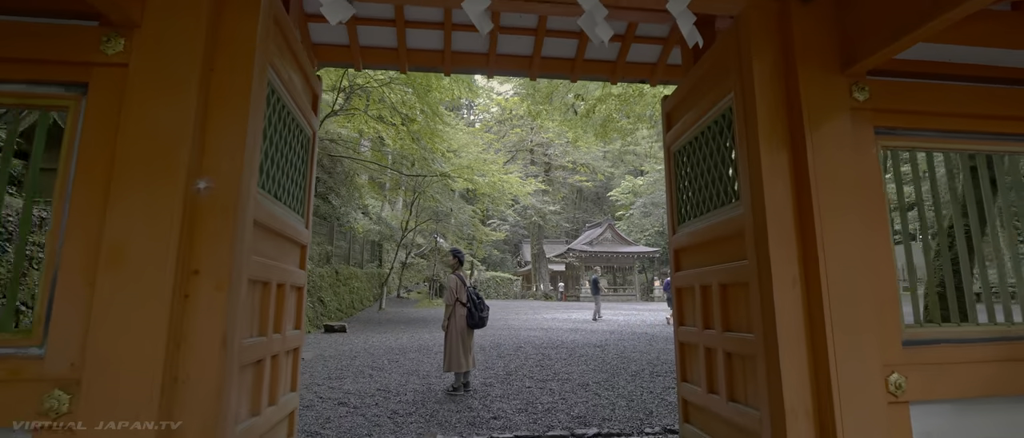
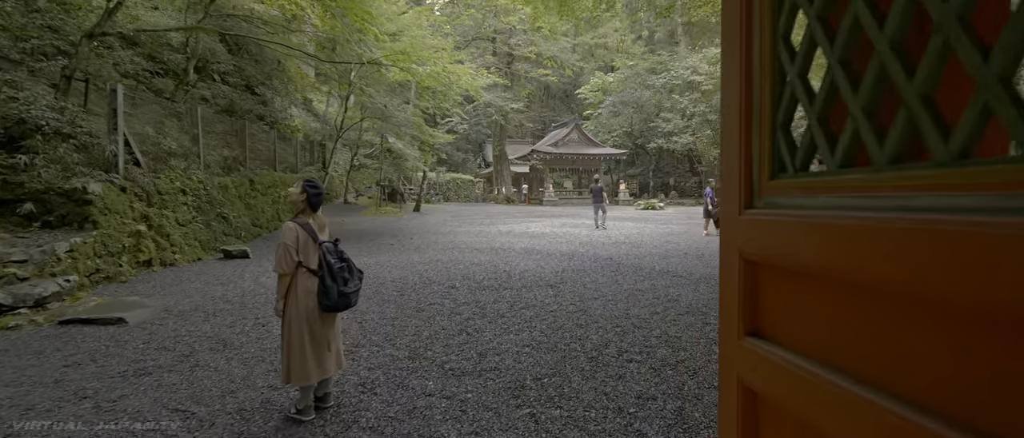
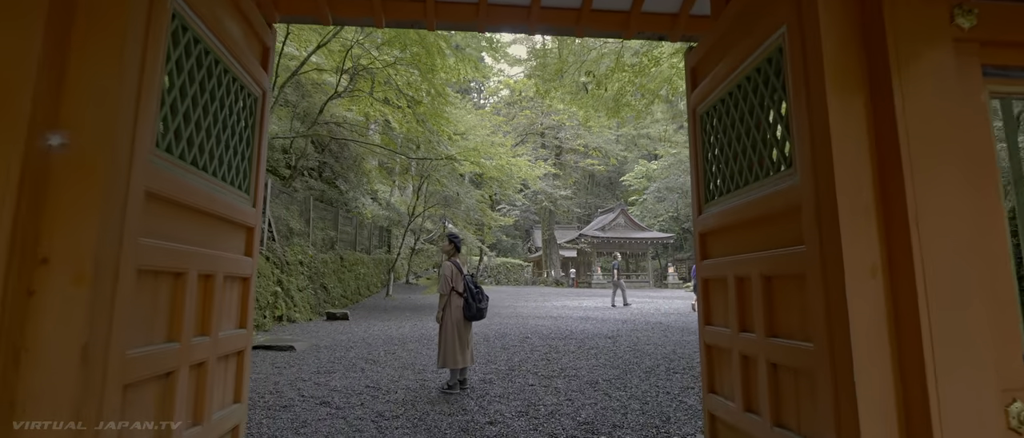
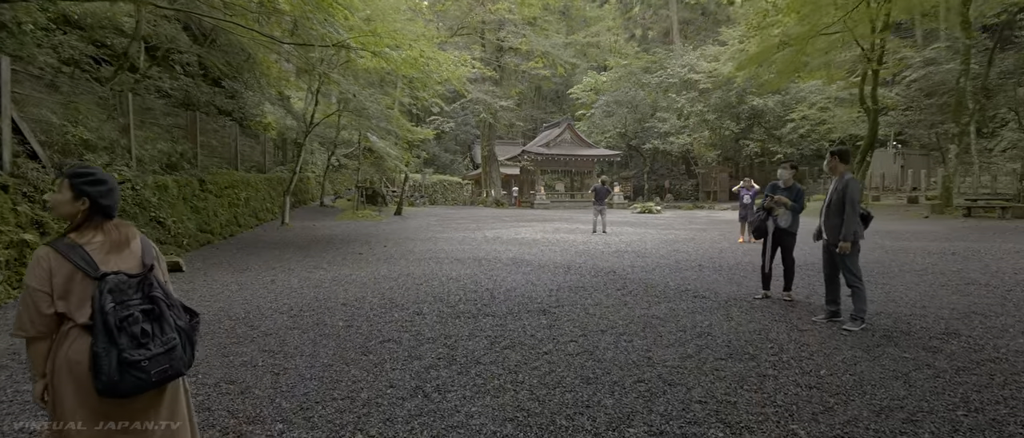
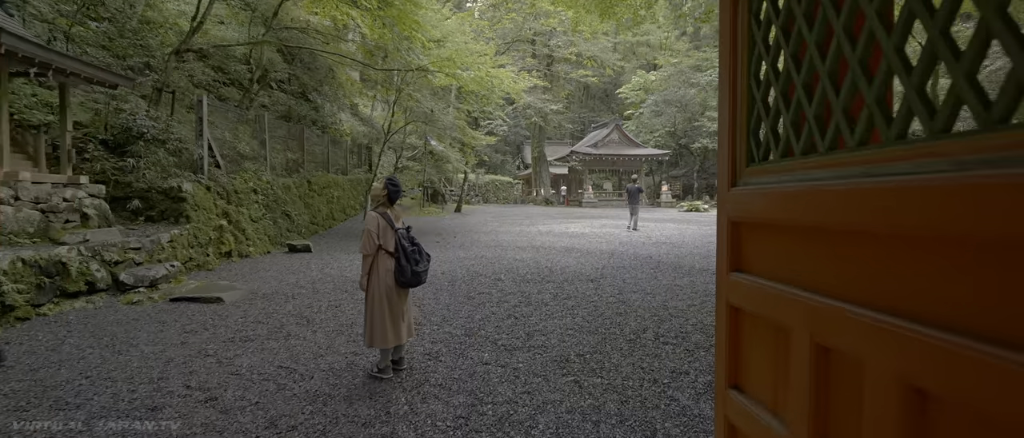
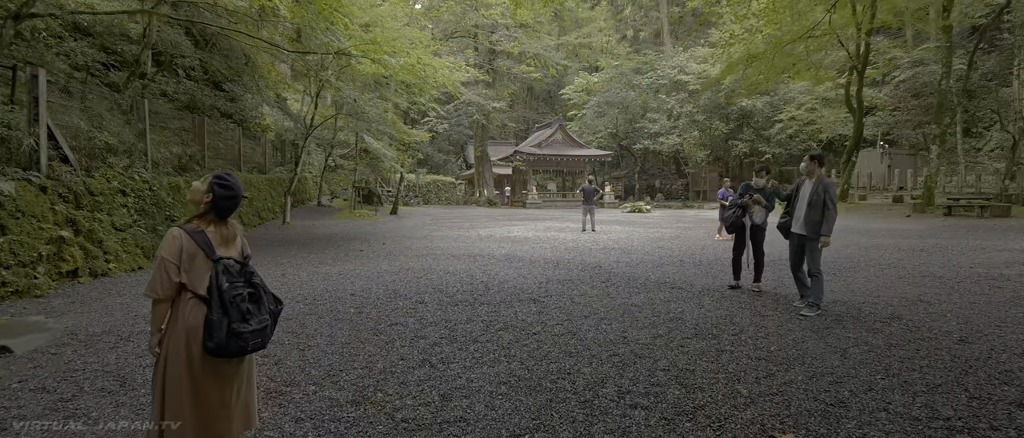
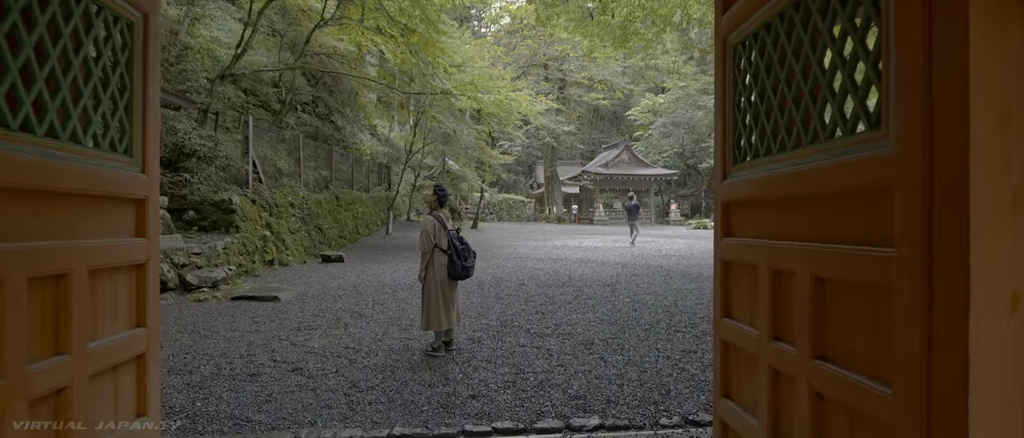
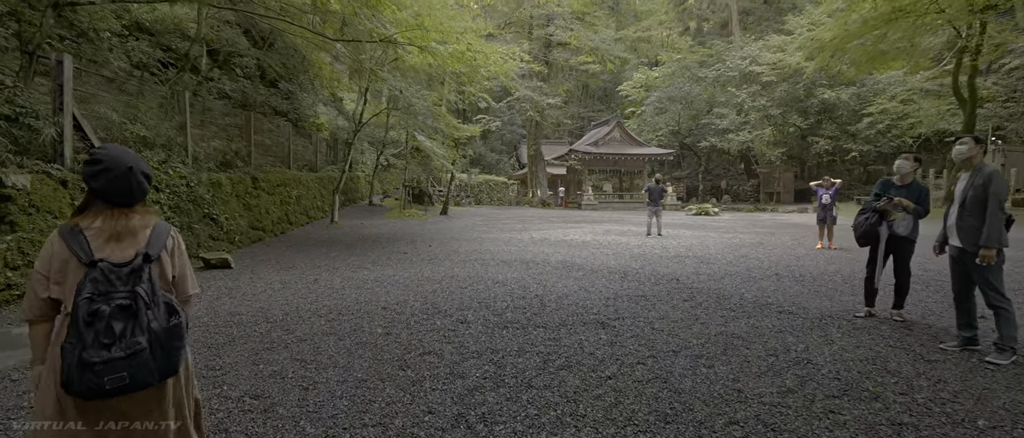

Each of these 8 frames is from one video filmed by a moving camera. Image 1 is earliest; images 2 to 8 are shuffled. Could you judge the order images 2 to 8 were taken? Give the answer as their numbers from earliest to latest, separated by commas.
3, 7, 5, 2, 6, 4, 8
